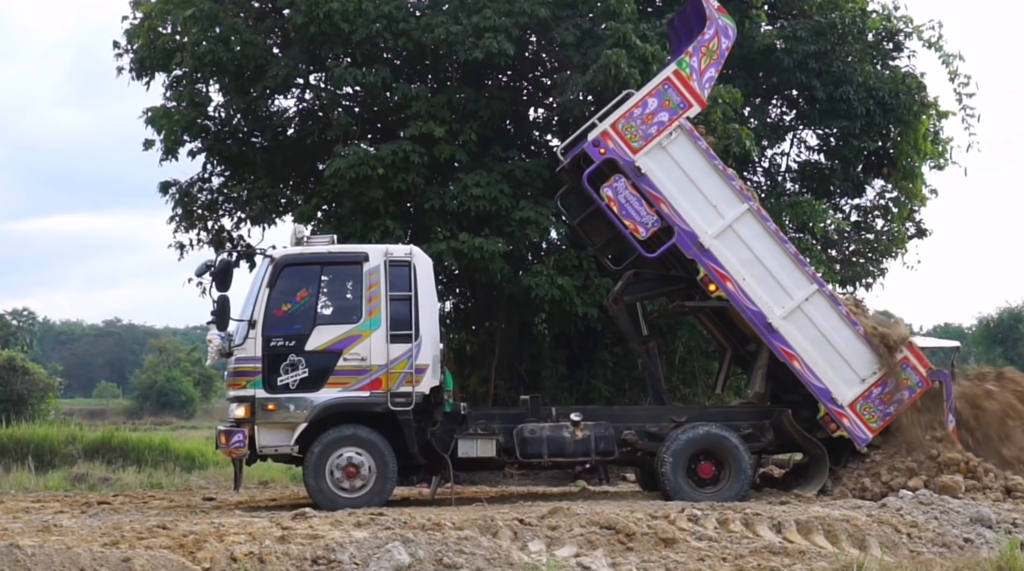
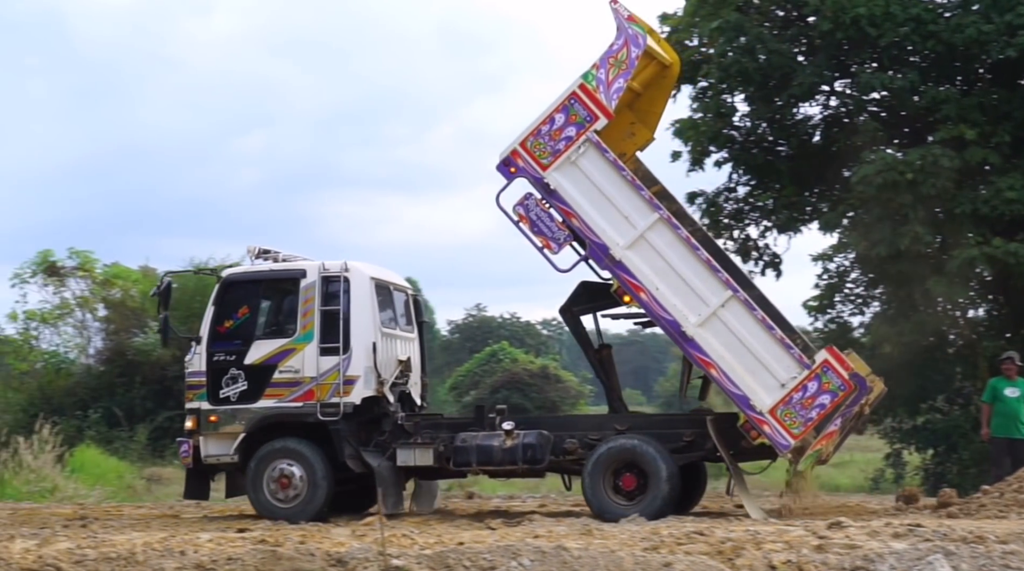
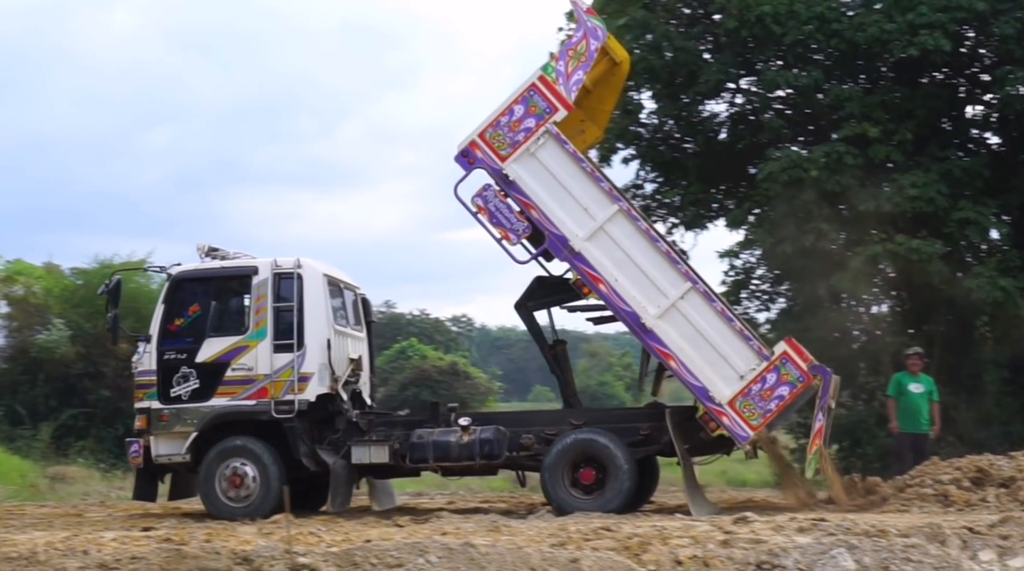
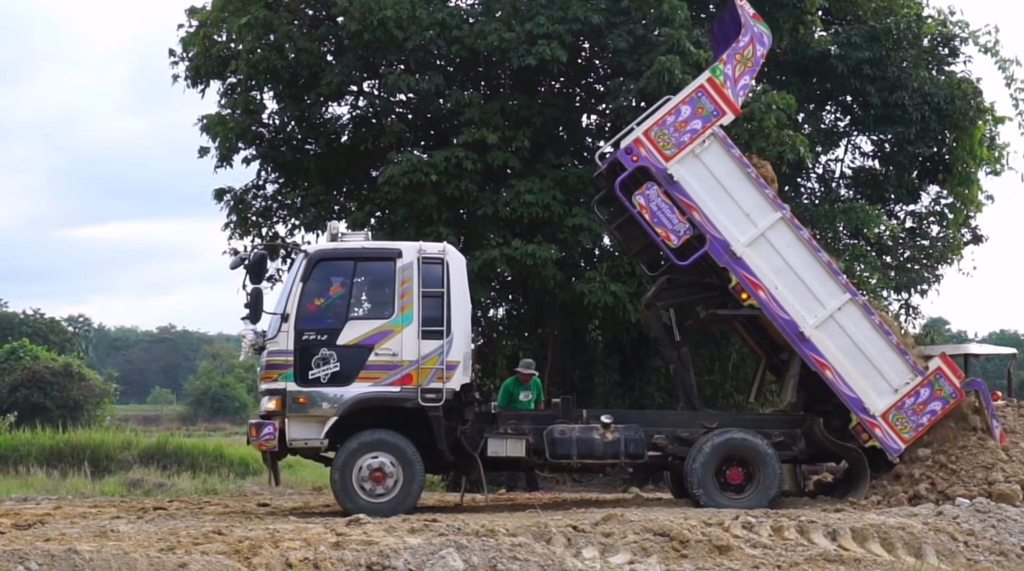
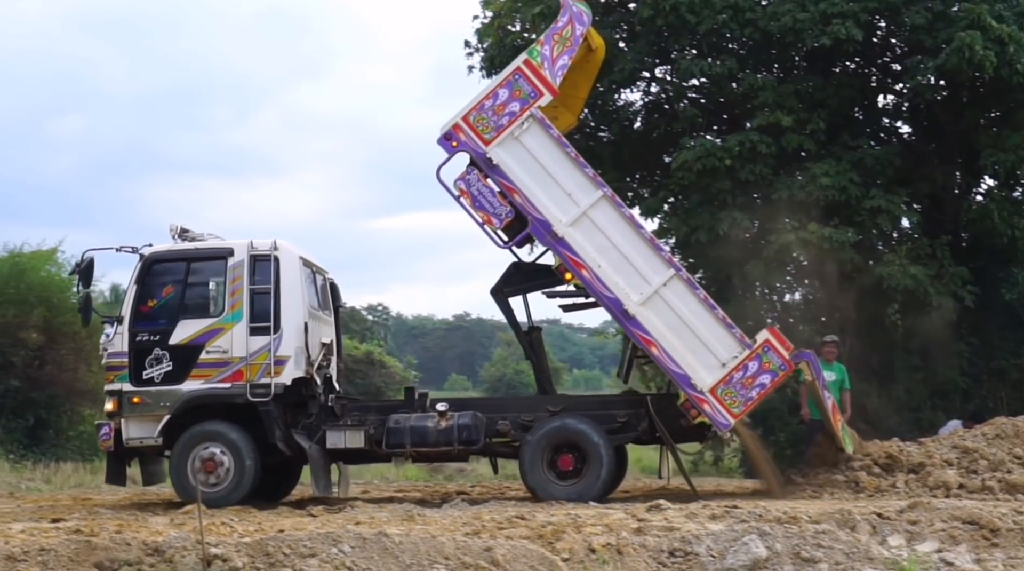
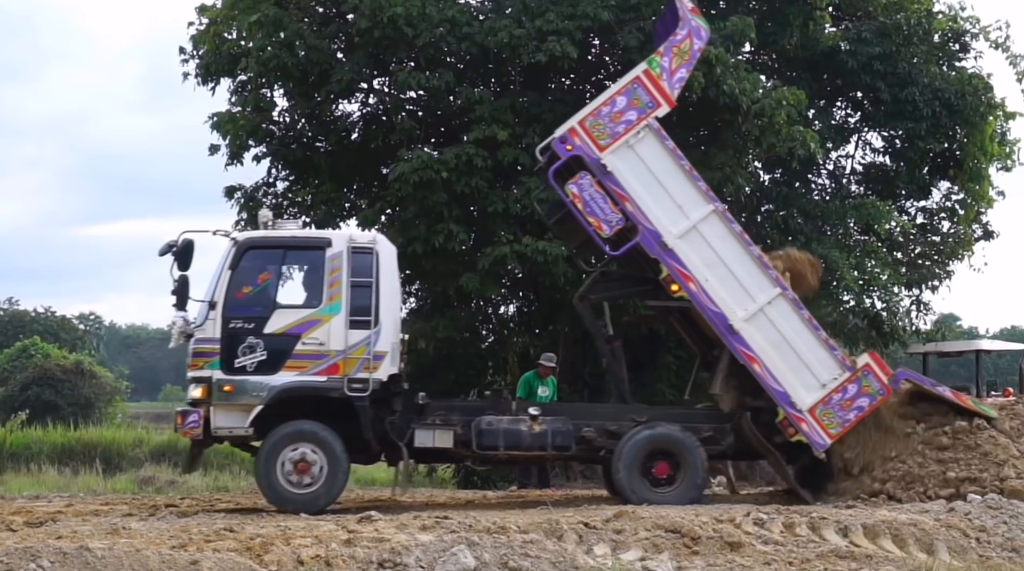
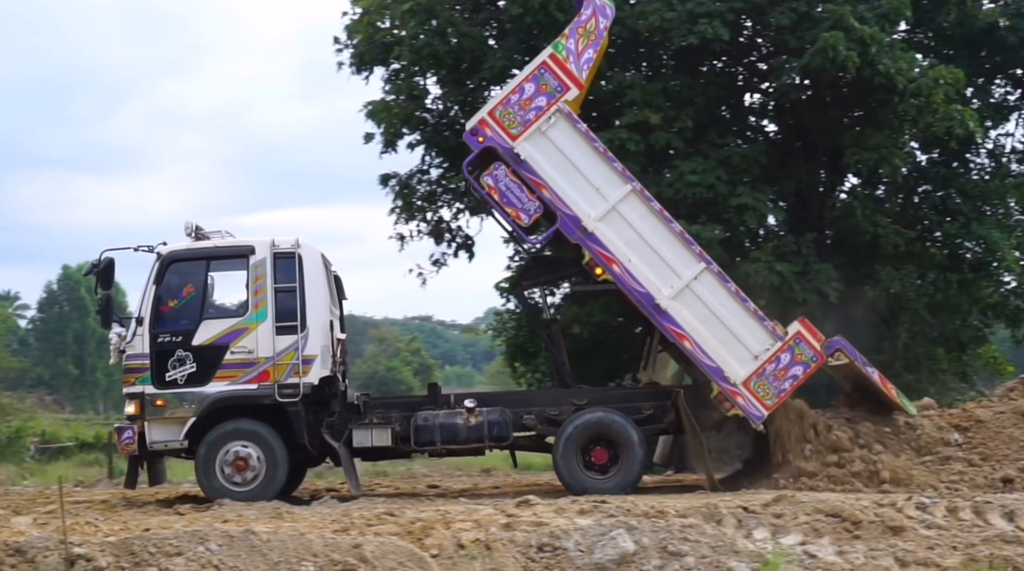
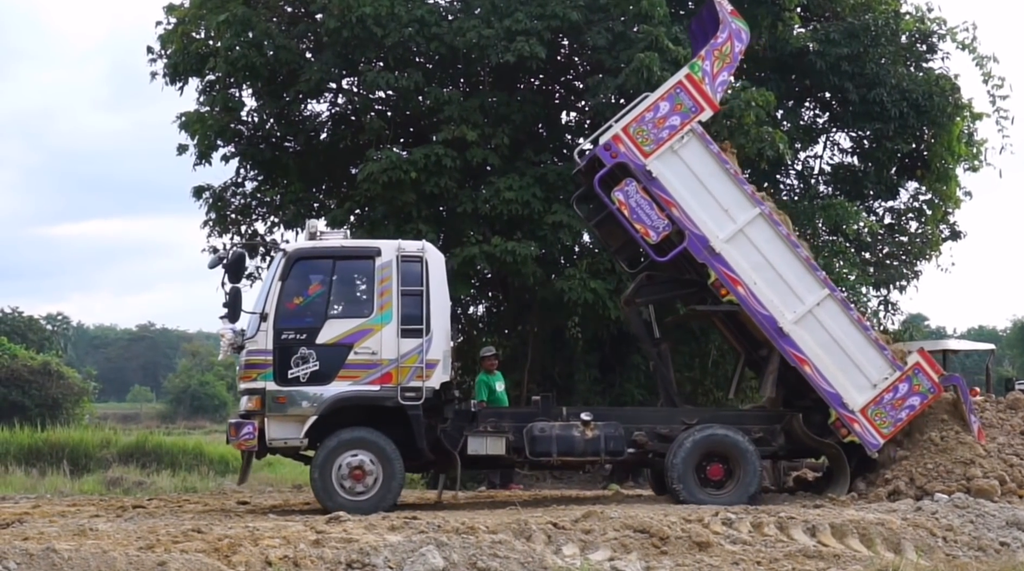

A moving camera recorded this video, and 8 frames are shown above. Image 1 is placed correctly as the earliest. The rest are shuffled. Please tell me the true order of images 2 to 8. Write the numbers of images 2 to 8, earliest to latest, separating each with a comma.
8, 4, 6, 7, 5, 3, 2
